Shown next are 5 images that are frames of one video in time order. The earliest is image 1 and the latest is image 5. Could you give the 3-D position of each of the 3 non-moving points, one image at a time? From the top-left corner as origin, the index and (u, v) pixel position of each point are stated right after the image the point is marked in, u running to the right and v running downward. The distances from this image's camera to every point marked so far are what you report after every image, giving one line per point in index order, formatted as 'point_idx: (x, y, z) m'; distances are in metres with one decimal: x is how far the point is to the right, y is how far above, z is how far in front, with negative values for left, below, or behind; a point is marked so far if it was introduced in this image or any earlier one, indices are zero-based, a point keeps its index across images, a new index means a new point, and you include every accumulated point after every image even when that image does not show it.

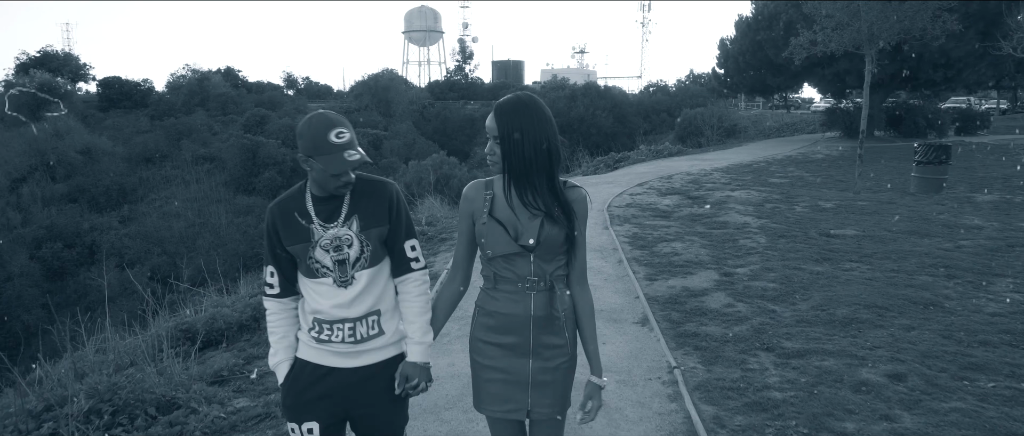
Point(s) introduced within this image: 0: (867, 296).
0: (+3.6, -0.8, +6.8) m
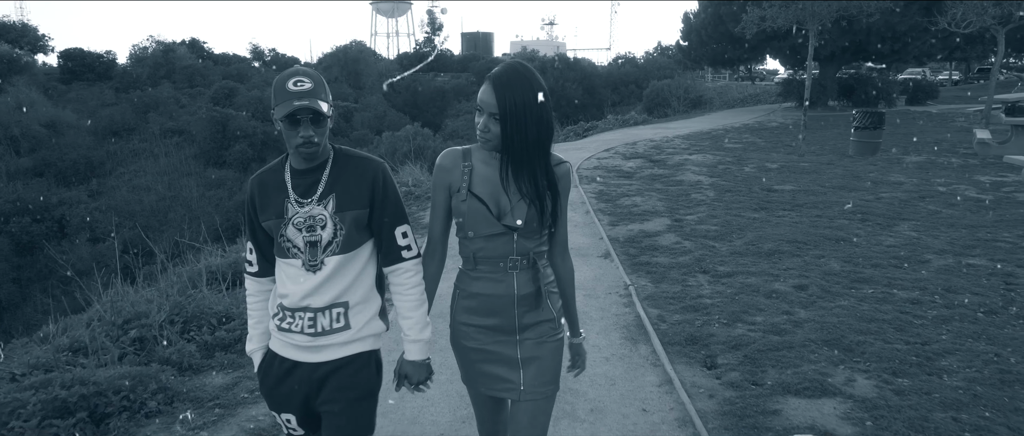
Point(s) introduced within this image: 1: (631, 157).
0: (+3.4, -0.2, +8.1) m
1: (+2.7, +1.4, +15.4) m
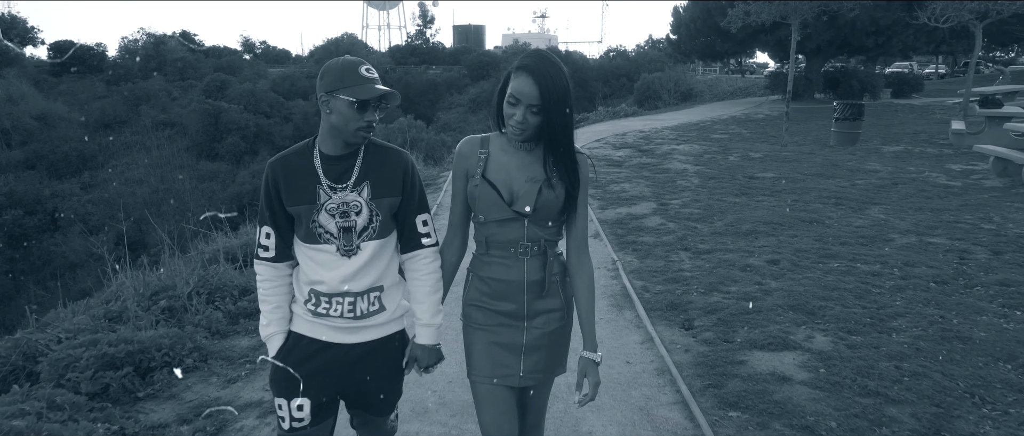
0: (+3.3, 0.0, +8.7) m
1: (+2.6, +1.7, +15.9) m
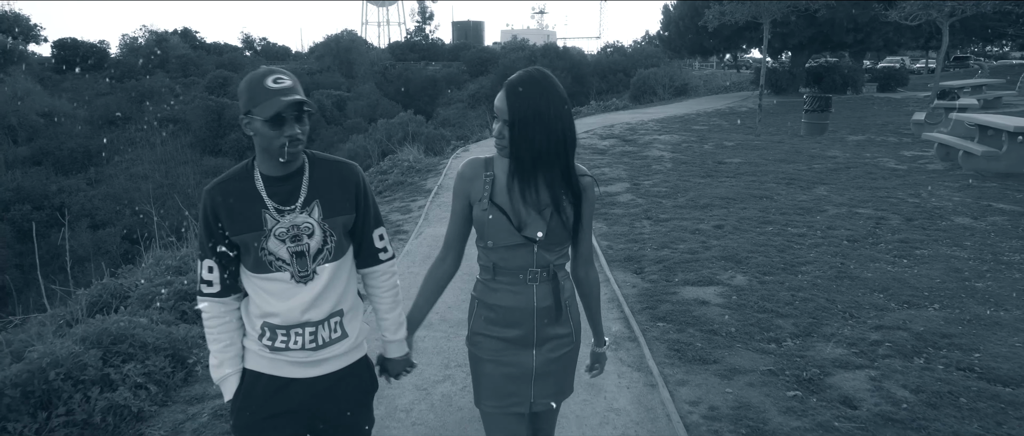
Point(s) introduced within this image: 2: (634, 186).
0: (+3.2, +0.4, +10.1) m
1: (+2.4, +2.1, +17.2) m
2: (+2.0, +0.5, +10.7) m
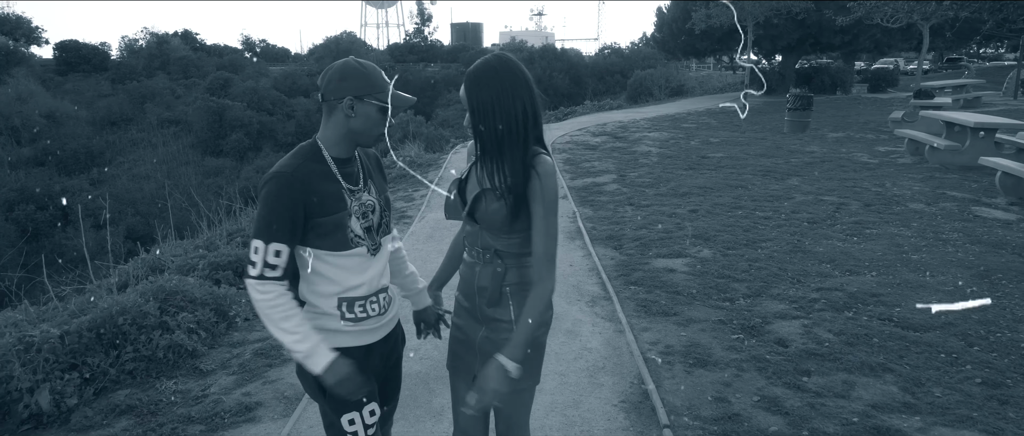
0: (+3.1, +0.6, +10.9) m
1: (+2.3, +2.2, +18.1) m
2: (+1.9, +0.7, +11.6) m
